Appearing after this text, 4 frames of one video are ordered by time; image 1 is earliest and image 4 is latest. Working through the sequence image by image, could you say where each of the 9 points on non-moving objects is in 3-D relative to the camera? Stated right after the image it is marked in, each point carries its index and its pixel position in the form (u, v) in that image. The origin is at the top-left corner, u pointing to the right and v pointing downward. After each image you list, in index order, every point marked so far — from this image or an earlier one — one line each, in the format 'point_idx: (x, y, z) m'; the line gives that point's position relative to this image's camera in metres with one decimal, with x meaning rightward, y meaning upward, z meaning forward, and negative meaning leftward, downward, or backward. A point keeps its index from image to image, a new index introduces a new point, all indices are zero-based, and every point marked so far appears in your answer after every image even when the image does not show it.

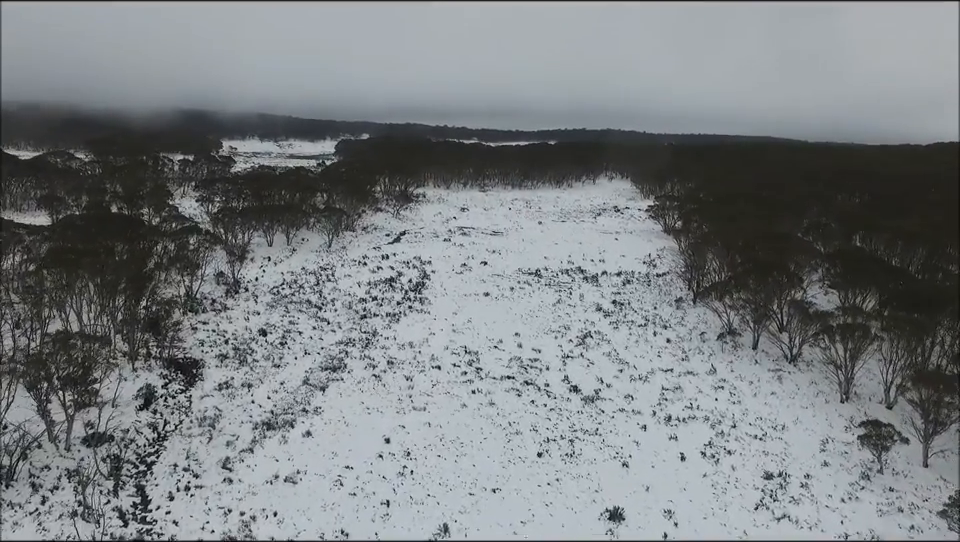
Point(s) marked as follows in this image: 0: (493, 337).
0: (+0.3, -1.8, +18.9) m
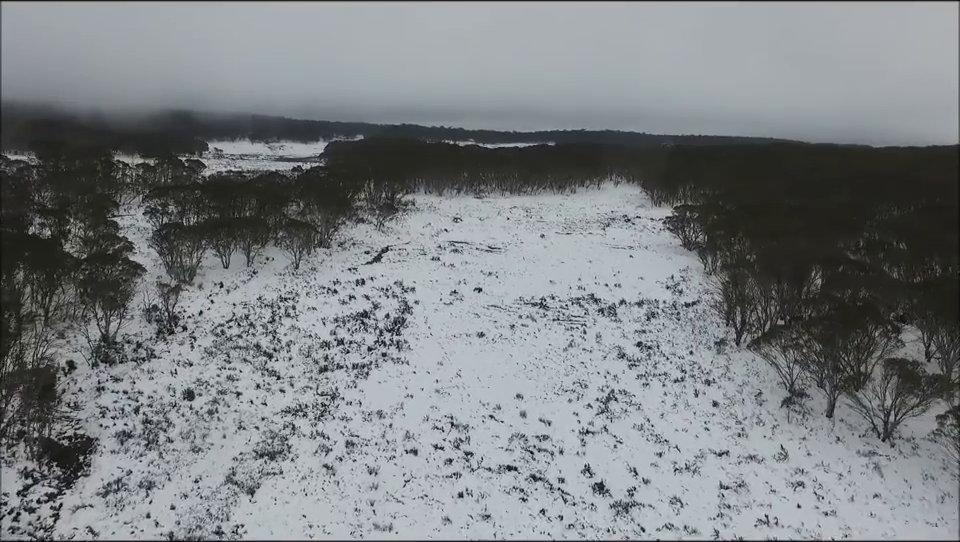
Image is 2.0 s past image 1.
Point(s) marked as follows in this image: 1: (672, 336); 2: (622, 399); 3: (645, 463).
0: (+0.2, -2.7, +14.5) m
1: (+5.2, -1.8, +18.9) m
2: (+3.0, -2.7, +14.9) m
3: (+2.9, -3.4, +12.4) m
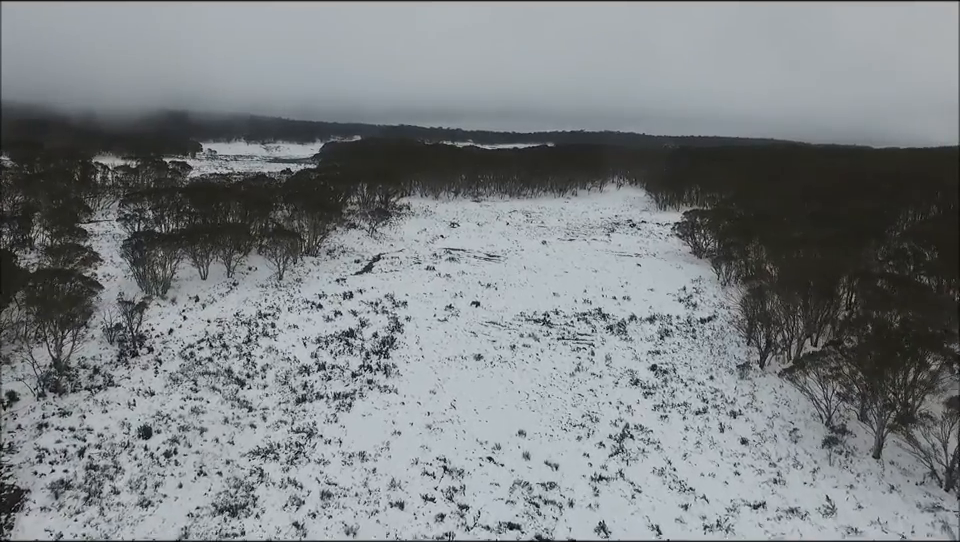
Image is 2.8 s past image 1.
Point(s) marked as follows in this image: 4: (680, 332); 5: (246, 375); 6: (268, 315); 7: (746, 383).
0: (+0.1, -3.1, +12.7) m
1: (+5.1, -2.1, +17.1) m
2: (+3.0, -3.1, +13.1) m
3: (+2.9, -3.8, +10.7) m
4: (+5.5, -1.7, +19.1) m
5: (-5.1, -2.3, +15.4) m
6: (-5.9, -1.2, +19.4) m
7: (+6.0, -2.5, +15.7) m
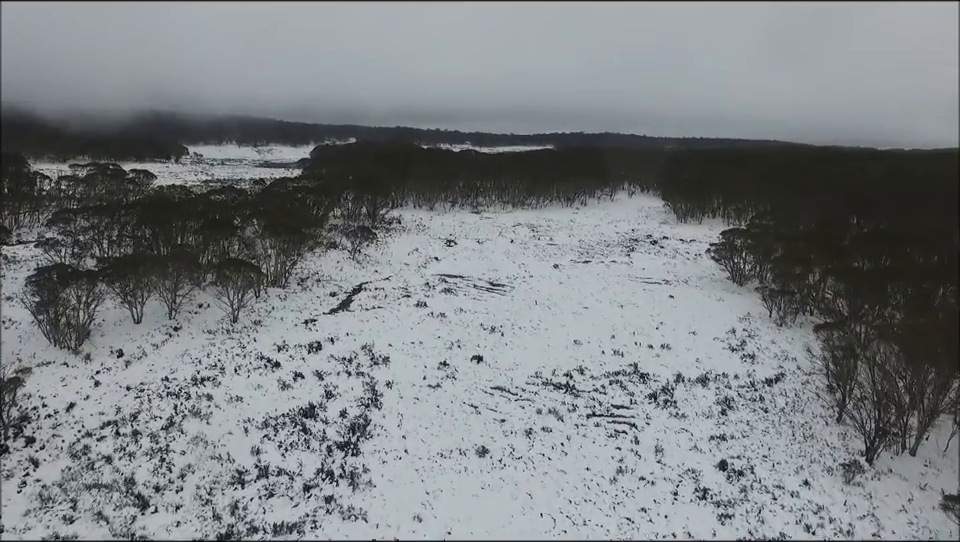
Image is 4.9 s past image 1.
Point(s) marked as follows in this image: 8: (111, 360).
0: (+0.2, -4.2, +8.2) m
1: (+5.2, -3.2, +12.6) m
2: (+3.1, -4.2, +8.6) m
3: (+3.0, -4.8, +6.1) m
4: (+5.5, -2.7, +14.6) m
5: (-5.1, -3.4, +10.8) m
6: (-5.8, -2.3, +14.8) m
7: (+6.1, -3.6, +11.2) m
8: (-8.3, -2.0, +15.8) m
